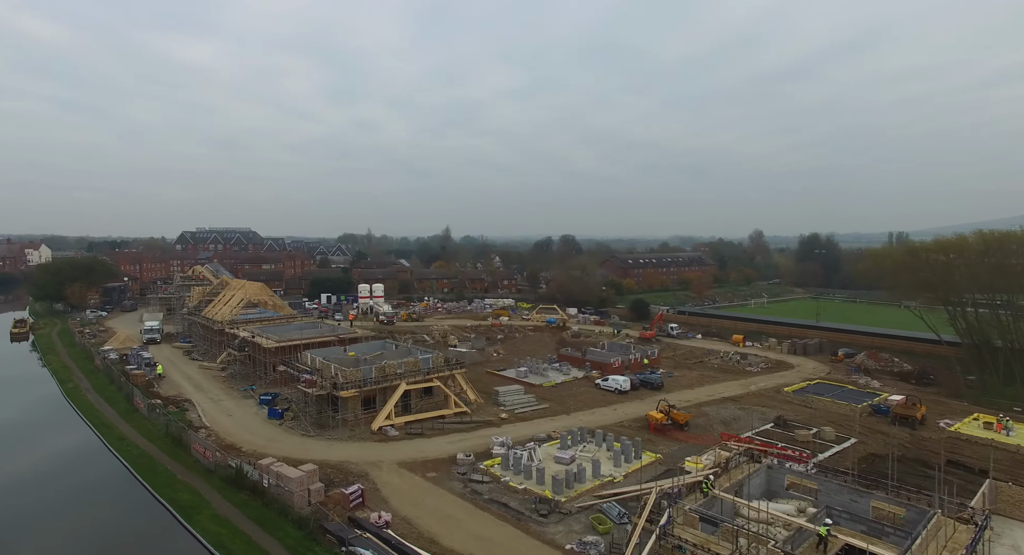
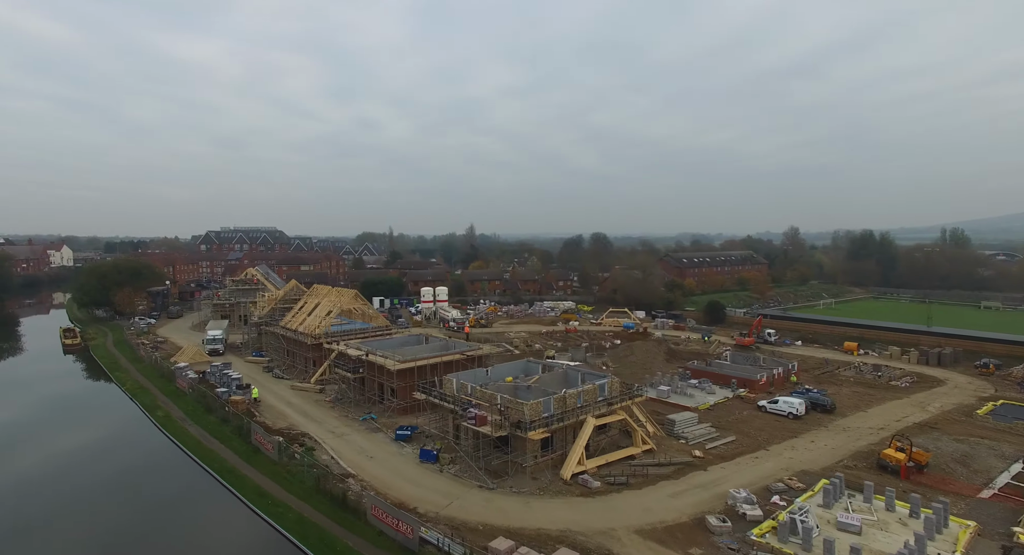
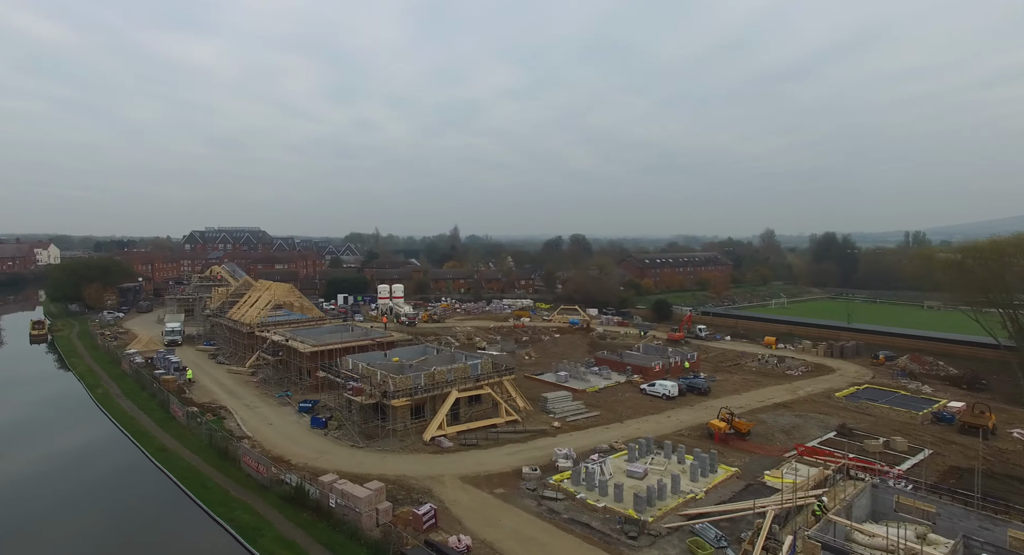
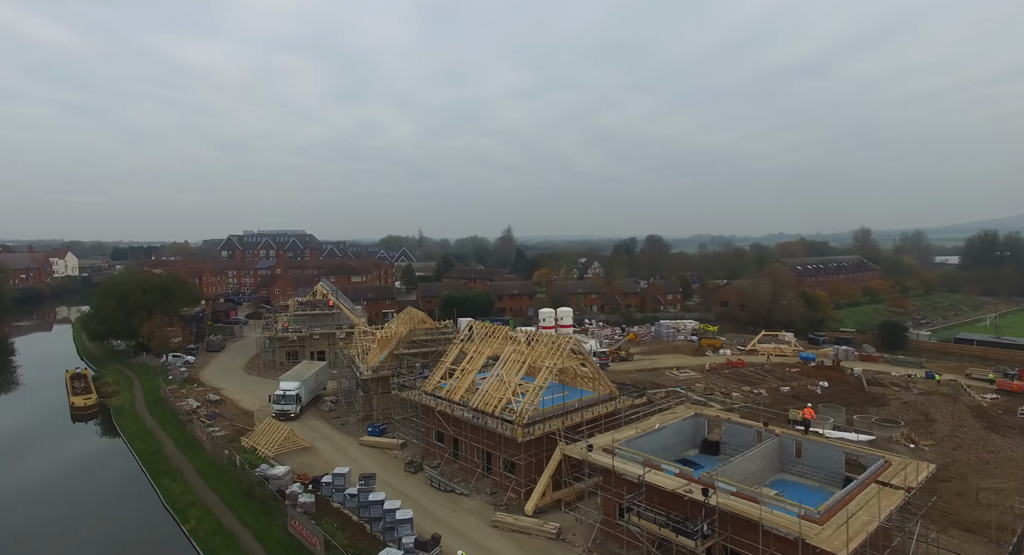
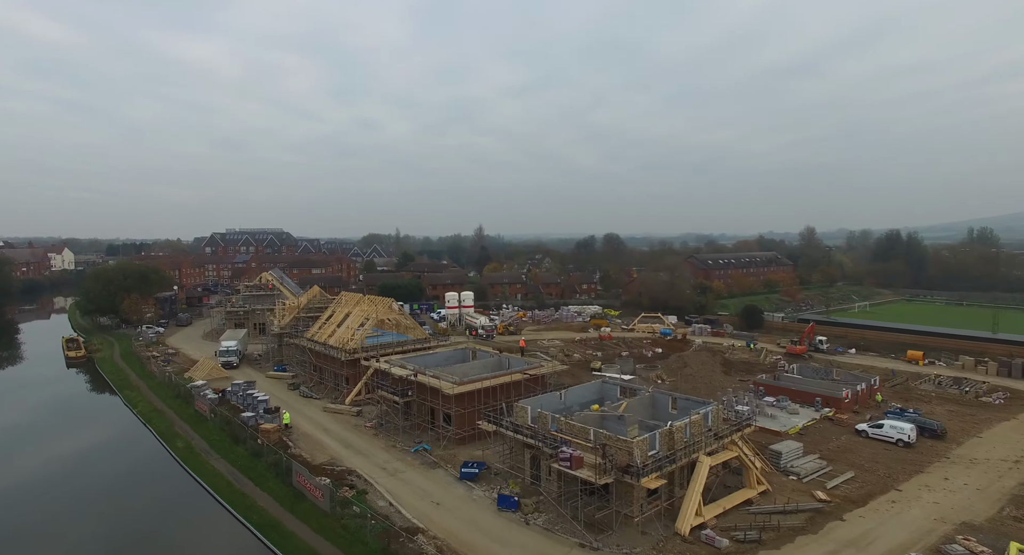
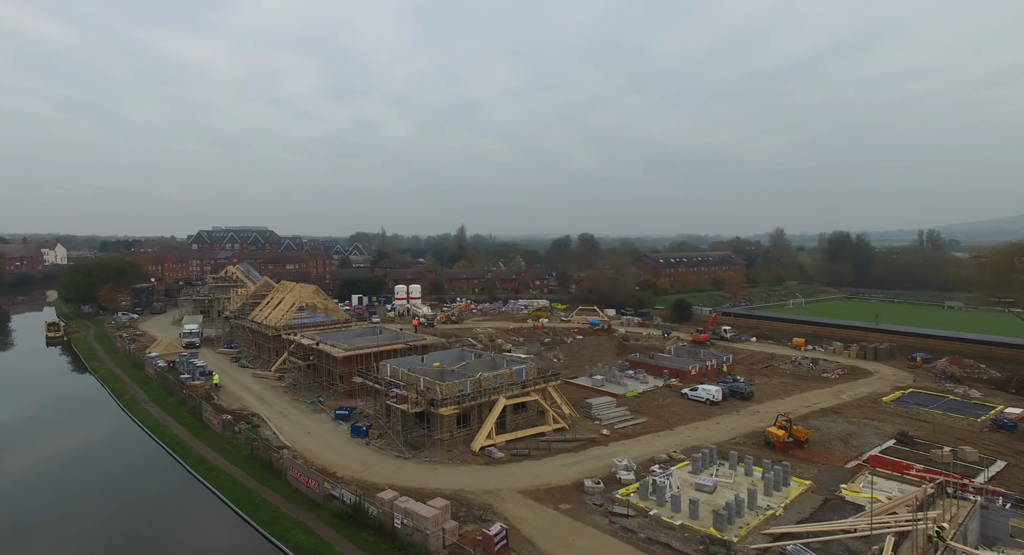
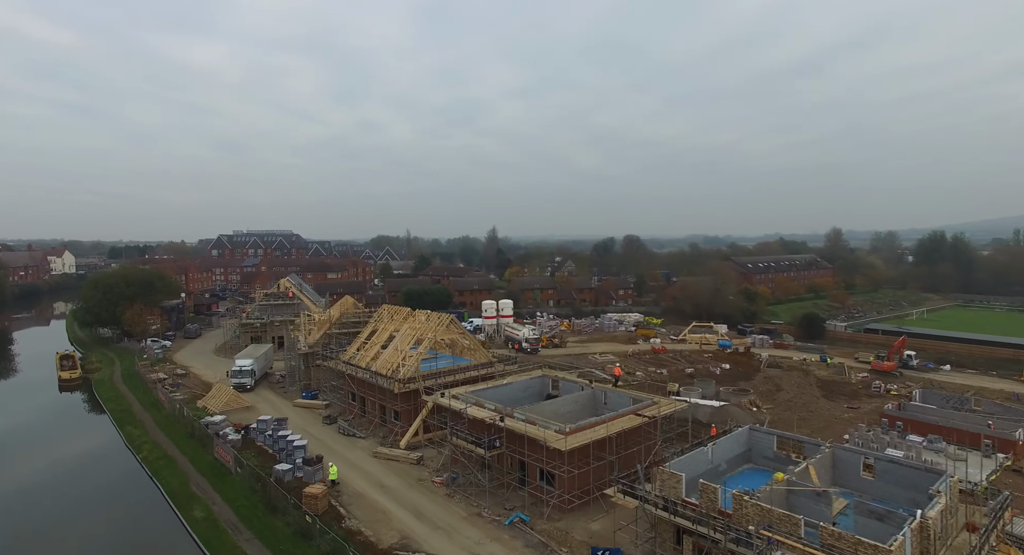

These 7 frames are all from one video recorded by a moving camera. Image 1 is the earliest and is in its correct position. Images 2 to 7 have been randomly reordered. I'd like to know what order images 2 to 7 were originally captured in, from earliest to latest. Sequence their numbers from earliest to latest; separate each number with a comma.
3, 6, 2, 5, 7, 4
